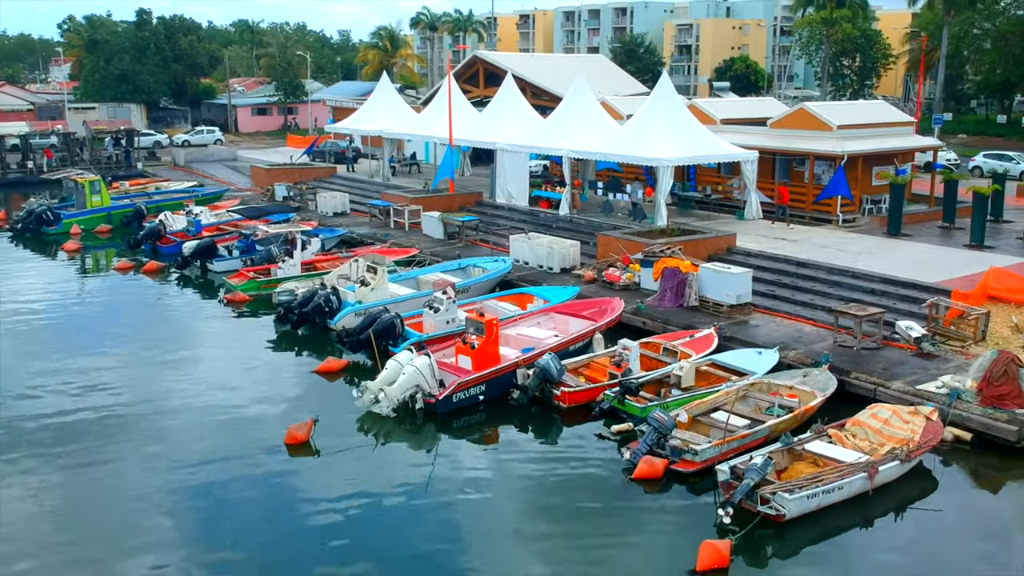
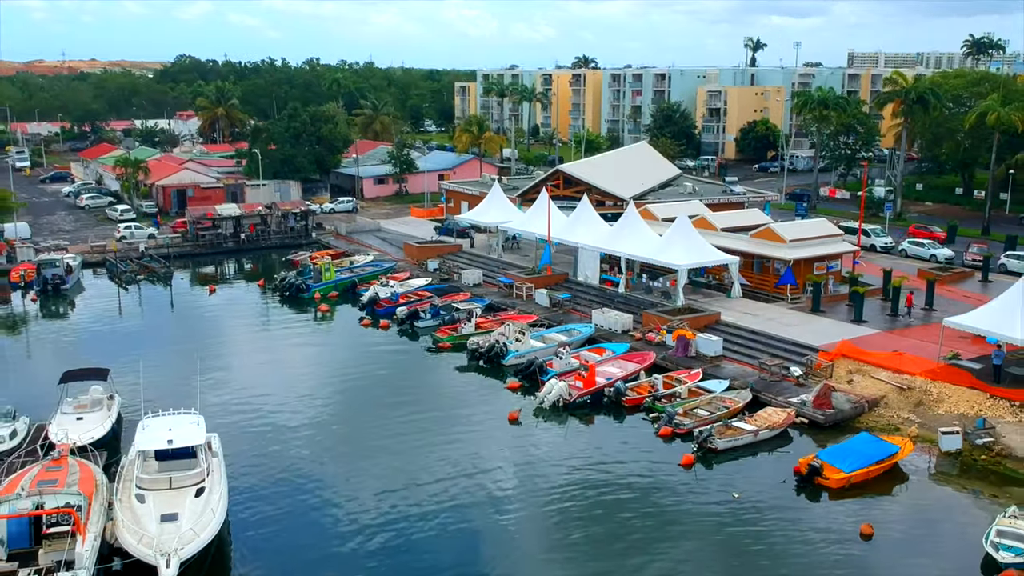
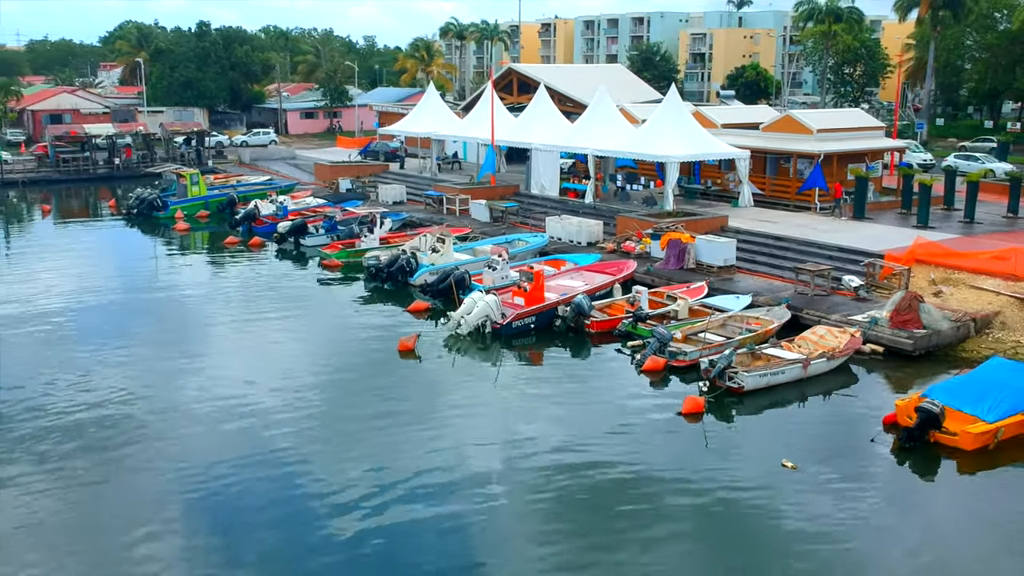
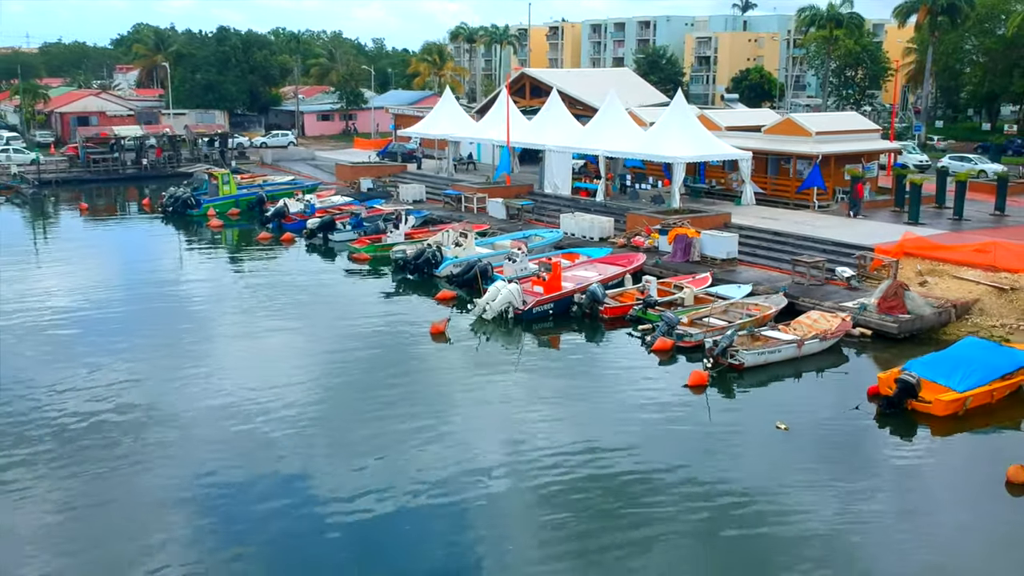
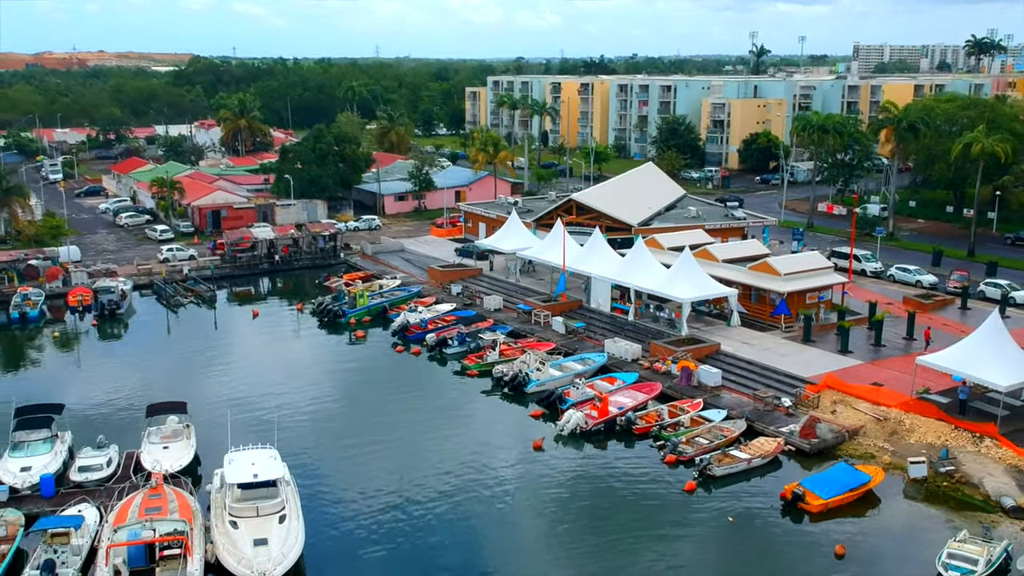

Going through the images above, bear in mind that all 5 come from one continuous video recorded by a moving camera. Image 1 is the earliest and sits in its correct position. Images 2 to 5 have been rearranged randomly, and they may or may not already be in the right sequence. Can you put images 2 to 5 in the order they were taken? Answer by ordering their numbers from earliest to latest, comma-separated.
3, 4, 2, 5
